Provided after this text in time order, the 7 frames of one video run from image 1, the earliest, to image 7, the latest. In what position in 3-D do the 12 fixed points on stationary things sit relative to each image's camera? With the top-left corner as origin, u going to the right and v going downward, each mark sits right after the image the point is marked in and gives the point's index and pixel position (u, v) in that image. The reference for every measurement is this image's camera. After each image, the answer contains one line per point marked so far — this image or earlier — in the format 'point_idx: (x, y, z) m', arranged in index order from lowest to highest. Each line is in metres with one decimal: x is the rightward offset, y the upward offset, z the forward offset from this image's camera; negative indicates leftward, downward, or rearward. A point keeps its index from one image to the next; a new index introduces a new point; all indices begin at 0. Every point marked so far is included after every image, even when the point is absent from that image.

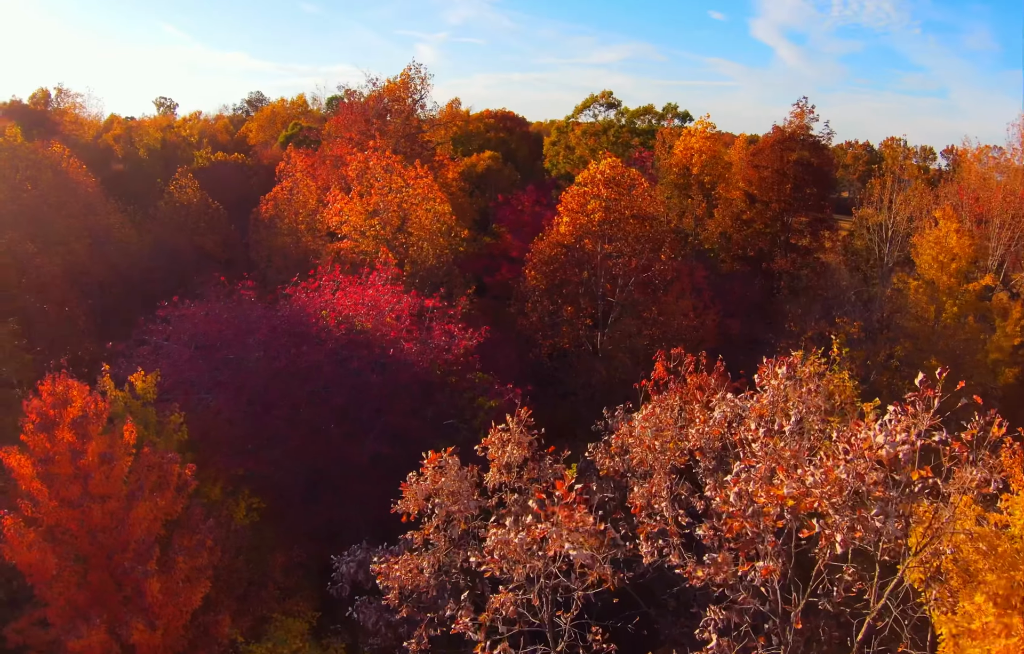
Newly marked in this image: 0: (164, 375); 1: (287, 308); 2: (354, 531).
0: (-6.4, -0.9, +16.8) m
1: (-4.5, +0.4, +18.2) m
2: (-3.1, -4.0, +17.7) m
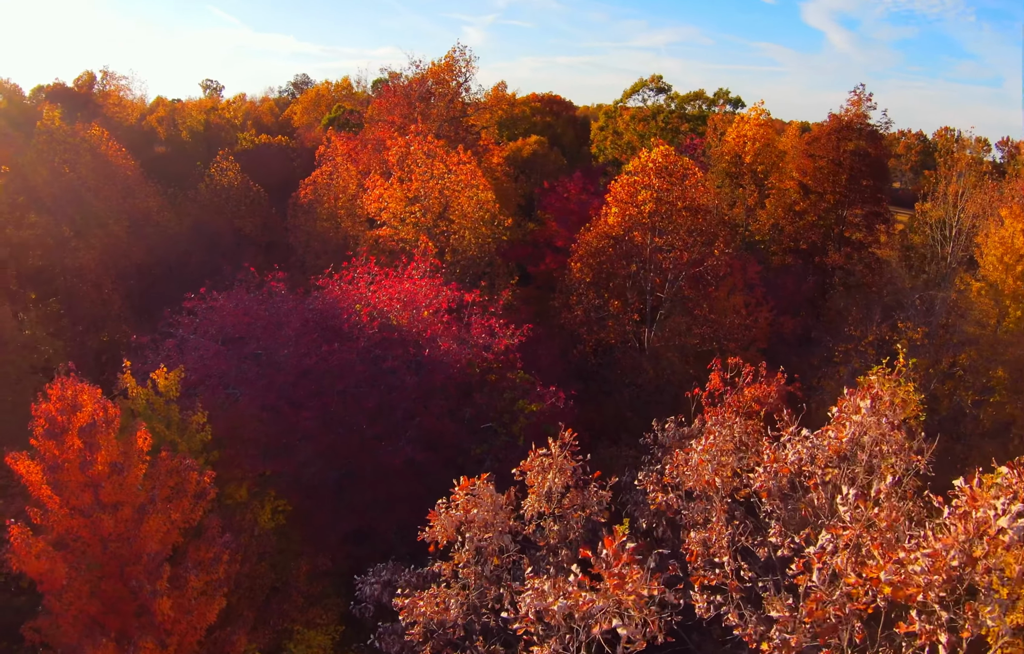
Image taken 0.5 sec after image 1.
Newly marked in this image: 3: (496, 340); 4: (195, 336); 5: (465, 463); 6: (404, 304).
0: (-5.7, -0.8, +16.1) m
1: (-3.7, +0.5, +17.4) m
2: (-2.4, -3.9, +16.9) m
3: (-0.3, -0.2, +17.6) m
4: (-6.0, -0.2, +17.3) m
5: (-0.9, -2.6, +17.0) m
6: (-2.0, +0.5, +17.3) m
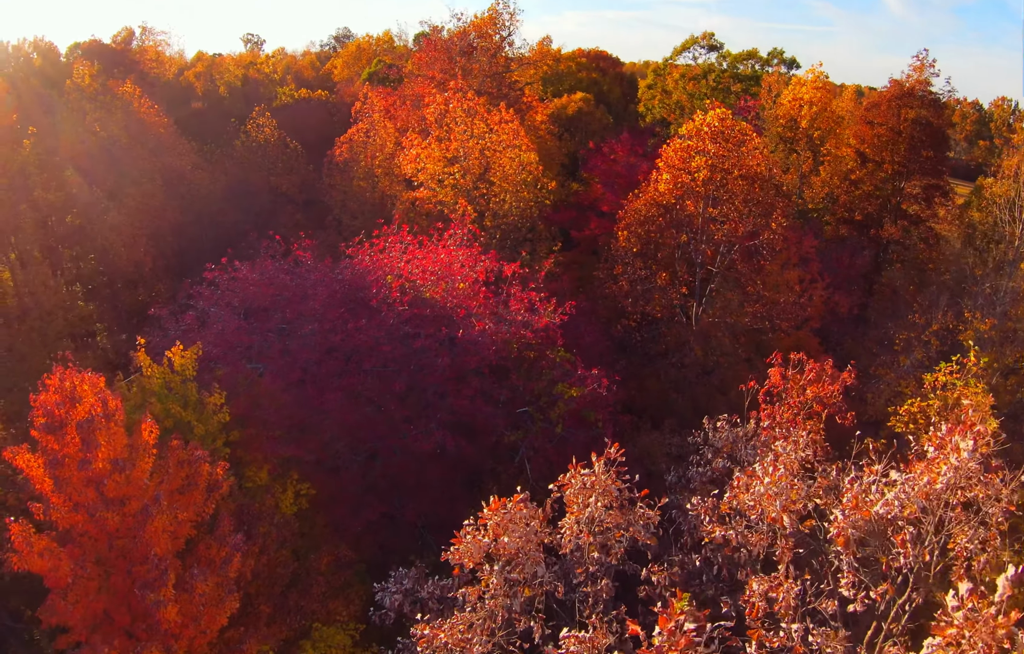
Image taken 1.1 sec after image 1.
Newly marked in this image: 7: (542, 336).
0: (-5.0, -0.3, +15.2) m
1: (-2.9, +1.0, +16.3) m
2: (-1.8, -3.5, +16.0) m
3: (+0.4, +0.2, +16.4) m
4: (-5.3, +0.4, +16.4) m
5: (-0.3, -2.2, +16.0) m
6: (-1.3, +1.0, +16.2) m
7: (+0.6, -0.2, +16.5) m
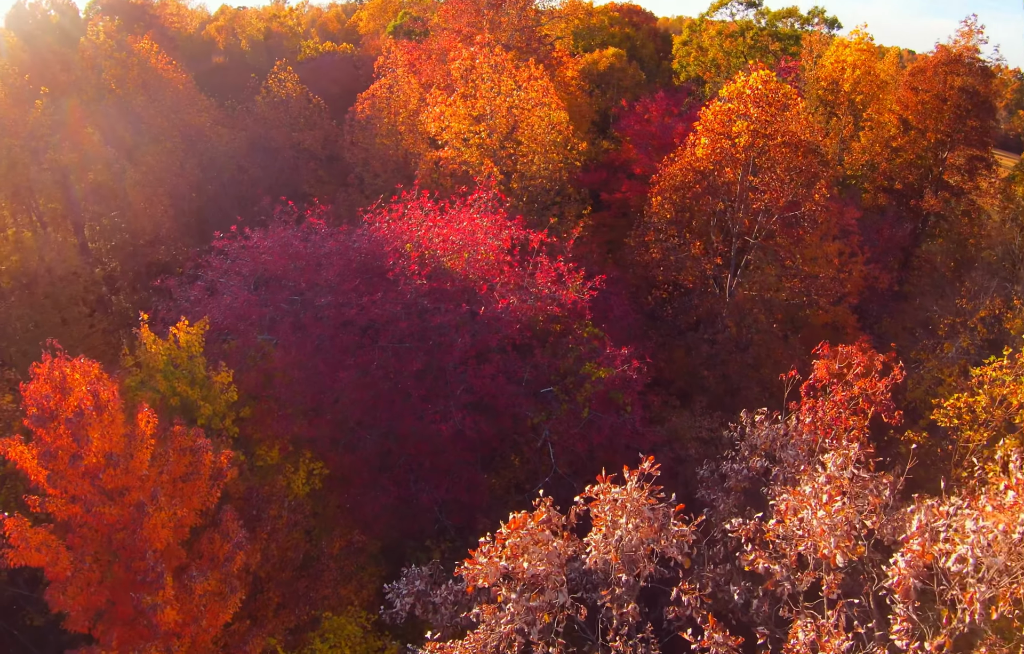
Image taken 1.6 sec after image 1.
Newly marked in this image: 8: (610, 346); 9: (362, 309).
0: (-4.6, +0.2, +14.5) m
1: (-2.5, +1.5, +15.5) m
2: (-1.4, -3.0, +15.3) m
3: (+0.8, +0.6, +15.5) m
4: (-4.8, +0.9, +15.7) m
5: (+0.1, -1.8, +15.3) m
6: (-0.9, +1.4, +15.3) m
7: (+1.0, +0.2, +15.7) m
8: (+1.6, -0.4, +15.7) m
9: (-2.3, +0.3, +14.2) m
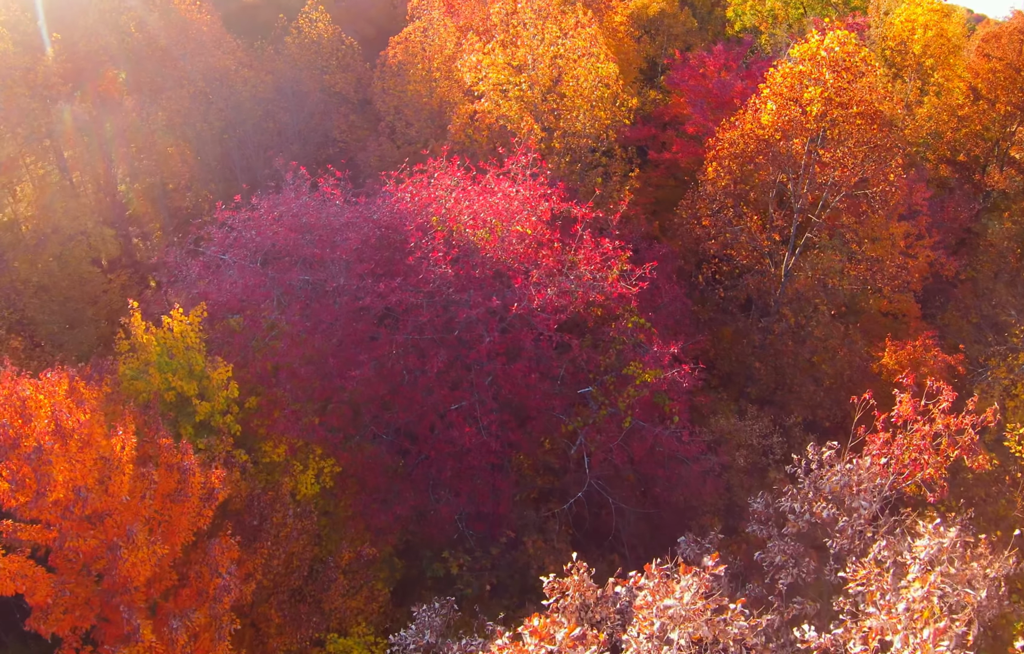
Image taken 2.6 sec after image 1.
0: (-4.1, +0.4, +12.9) m
1: (-1.9, +1.7, +13.8) m
2: (-1.0, -2.9, +13.9) m
3: (+1.4, +0.7, +13.8) m
4: (-4.2, +1.3, +14.1) m
5: (+0.6, -1.6, +13.7) m
6: (-0.3, +1.6, +13.6) m
7: (+1.6, +0.3, +13.9) m
8: (+2.2, -0.3, +13.9) m
9: (-1.8, +0.4, +12.6) m
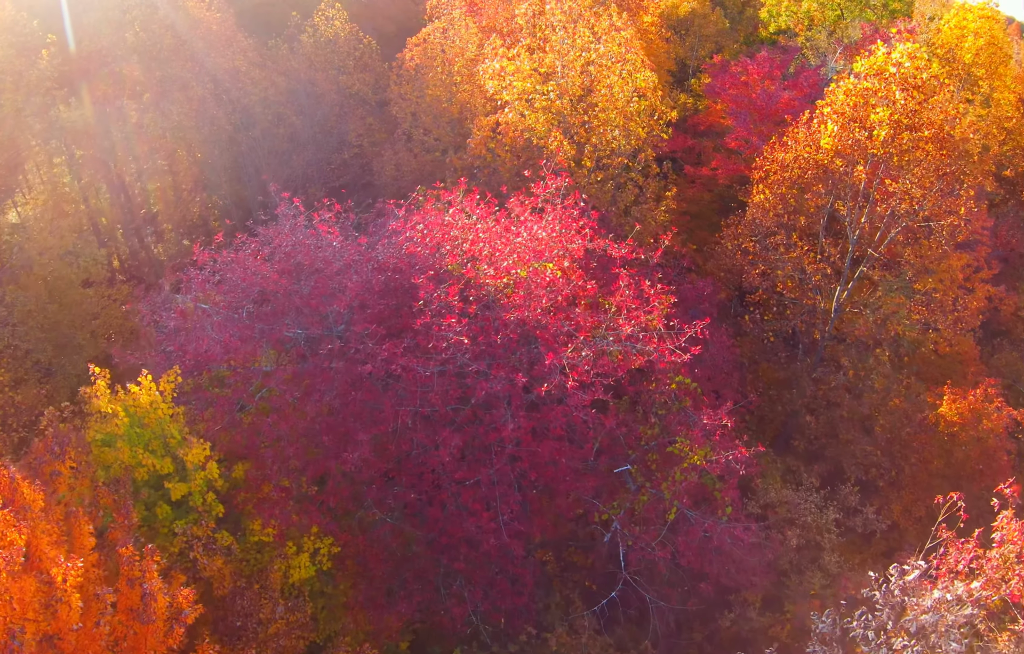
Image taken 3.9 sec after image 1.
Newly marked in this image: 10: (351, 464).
0: (-3.7, -0.3, +11.1) m
1: (-1.5, +0.9, +11.9) m
2: (-0.7, -3.7, +12.0) m
3: (+1.8, -0.2, +11.9) m
4: (-3.9, +0.5, +12.3) m
5: (+0.9, -2.5, +11.8) m
6: (+0.1, +0.7, +11.7) m
7: (+1.9, -0.5, +12.0) m
8: (+2.5, -1.2, +12.0) m
9: (-1.5, -0.4, +10.8) m
10: (-1.9, -1.5, +10.5) m
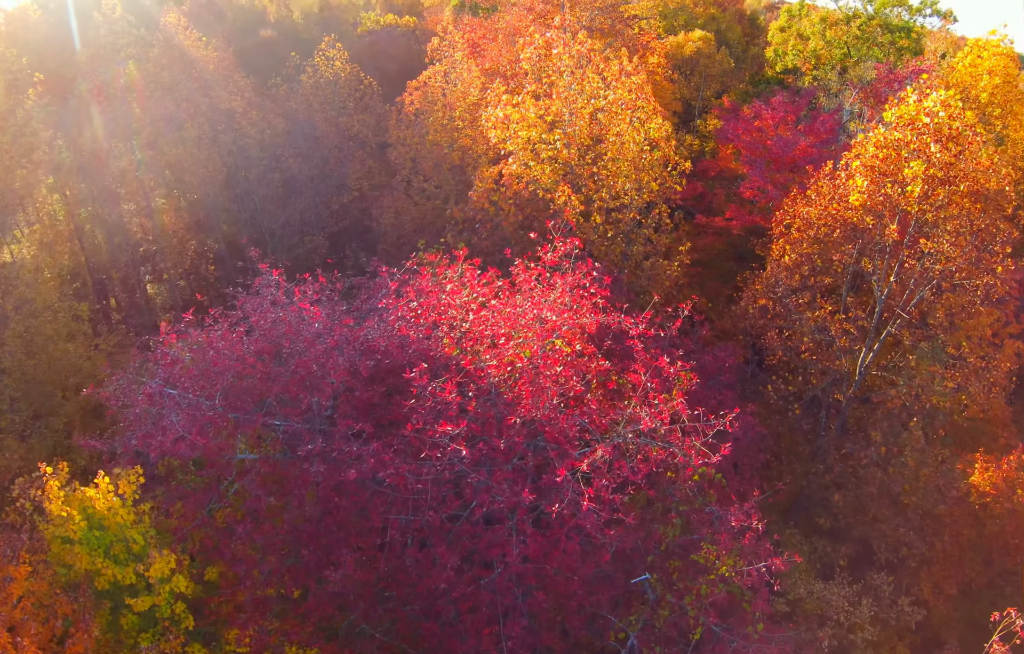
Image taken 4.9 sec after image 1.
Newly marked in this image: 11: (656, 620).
0: (-3.7, -1.3, +9.9) m
1: (-1.4, -0.2, +10.7) m
2: (-0.7, -4.7, +10.7) m
3: (+1.8, -1.2, +10.6) m
4: (-3.8, -0.6, +11.0) m
5: (+0.9, -3.6, +10.5) m
6: (+0.2, -0.3, +10.5) m
7: (+2.0, -1.6, +10.7) m
8: (+2.6, -2.3, +10.7) m
9: (-1.4, -1.4, +9.5) m
10: (-1.8, -2.5, +9.2) m
11: (+1.6, -3.2, +10.1) m
